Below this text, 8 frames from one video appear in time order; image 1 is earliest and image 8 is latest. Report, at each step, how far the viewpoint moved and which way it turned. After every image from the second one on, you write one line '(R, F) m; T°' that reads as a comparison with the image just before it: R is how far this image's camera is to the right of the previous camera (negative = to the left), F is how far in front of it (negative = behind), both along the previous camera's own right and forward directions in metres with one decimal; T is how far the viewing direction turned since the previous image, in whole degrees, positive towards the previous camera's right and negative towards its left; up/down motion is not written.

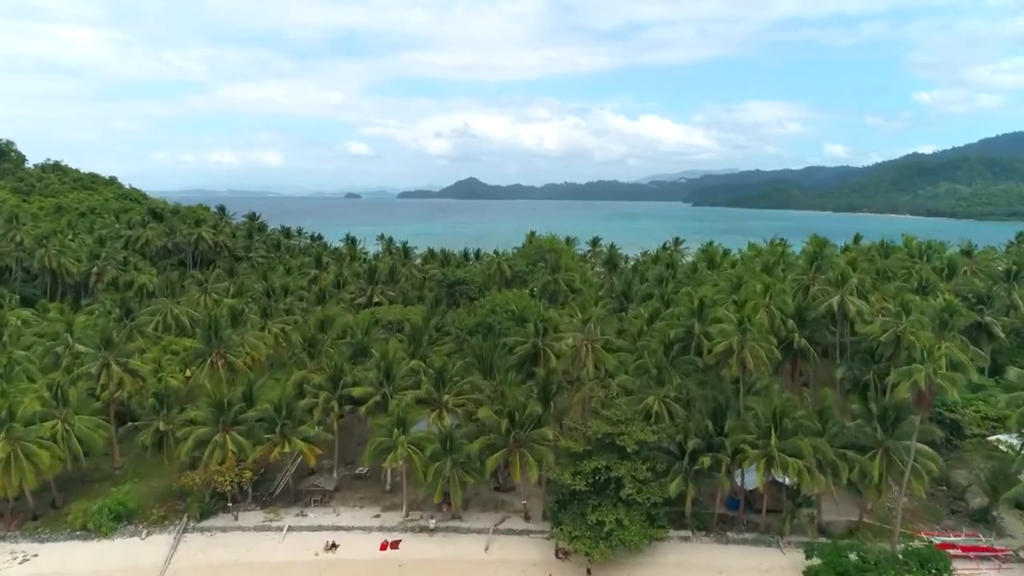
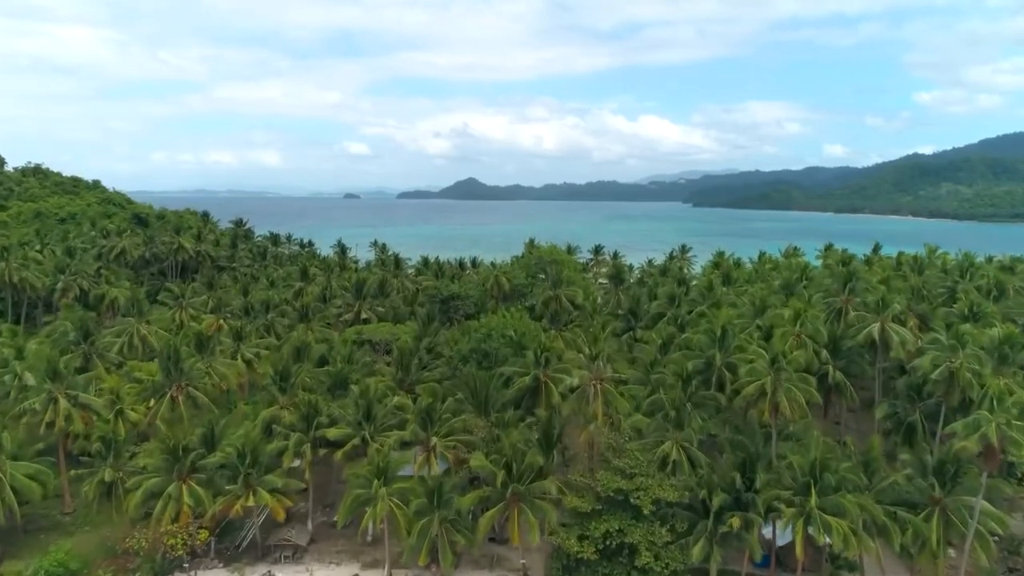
(+0.1, +4.3) m; 0°
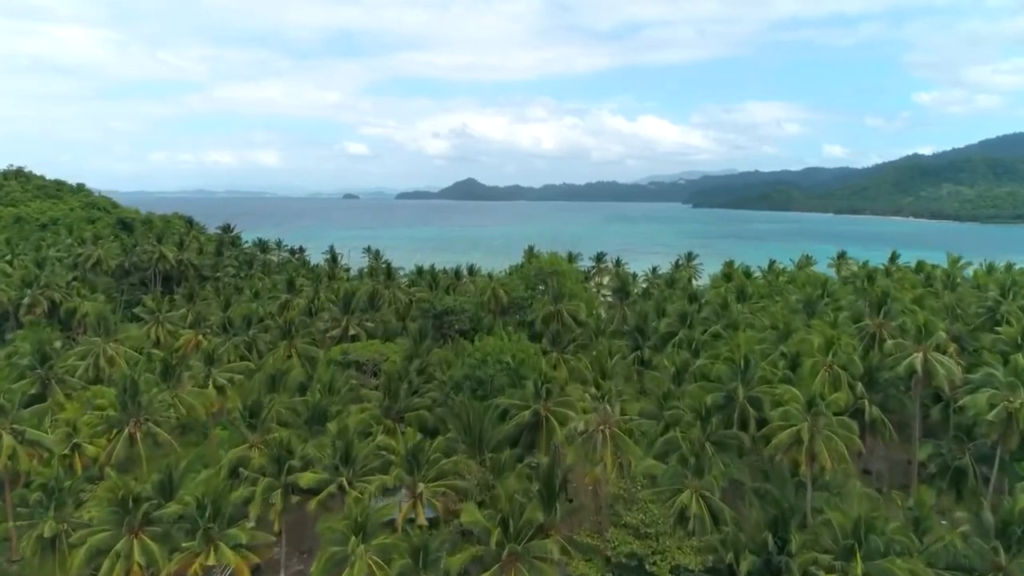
(+0.1, +3.6) m; 0°
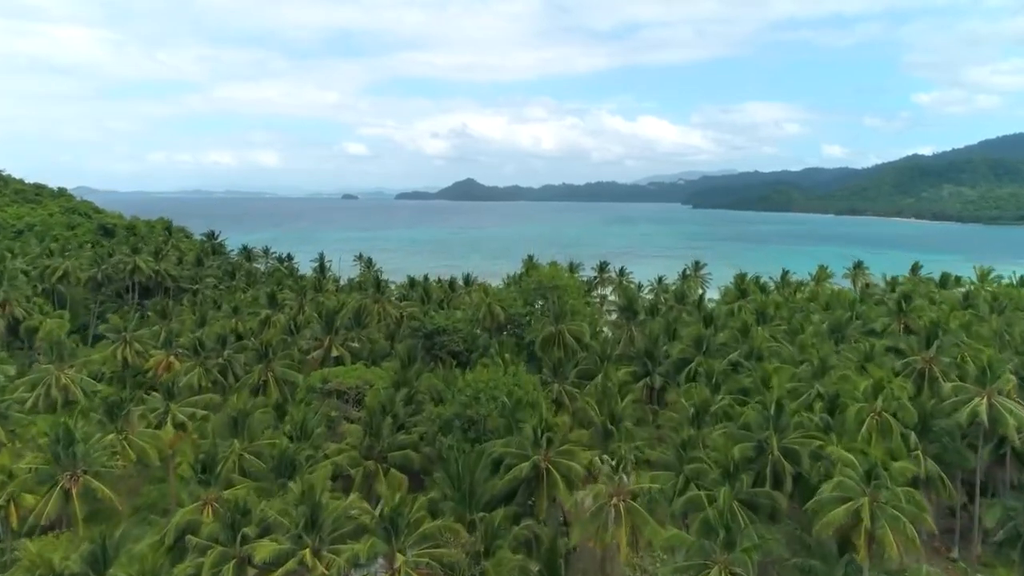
(+0.1, +4.2) m; 0°
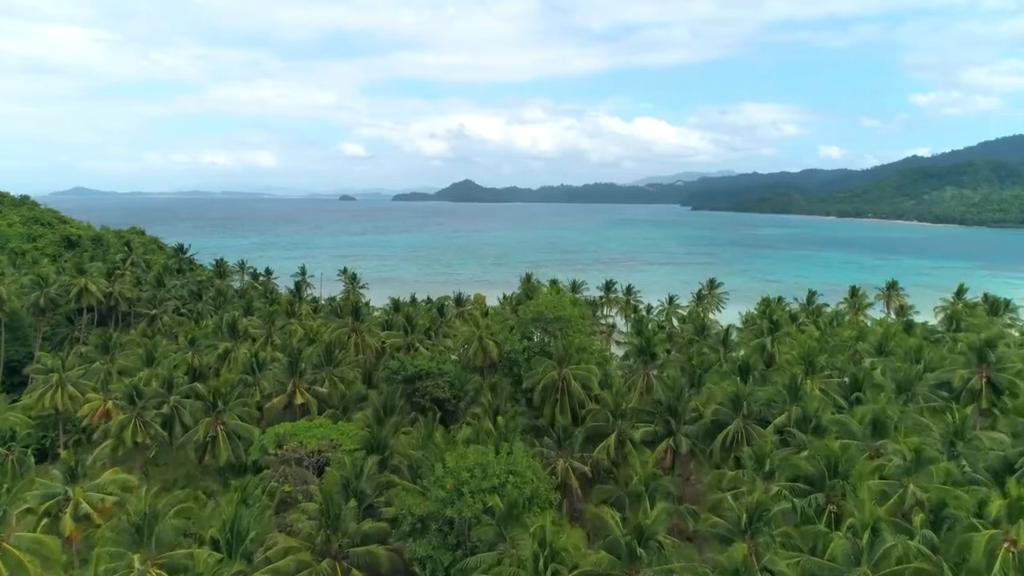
(+0.1, +7.2) m; 0°
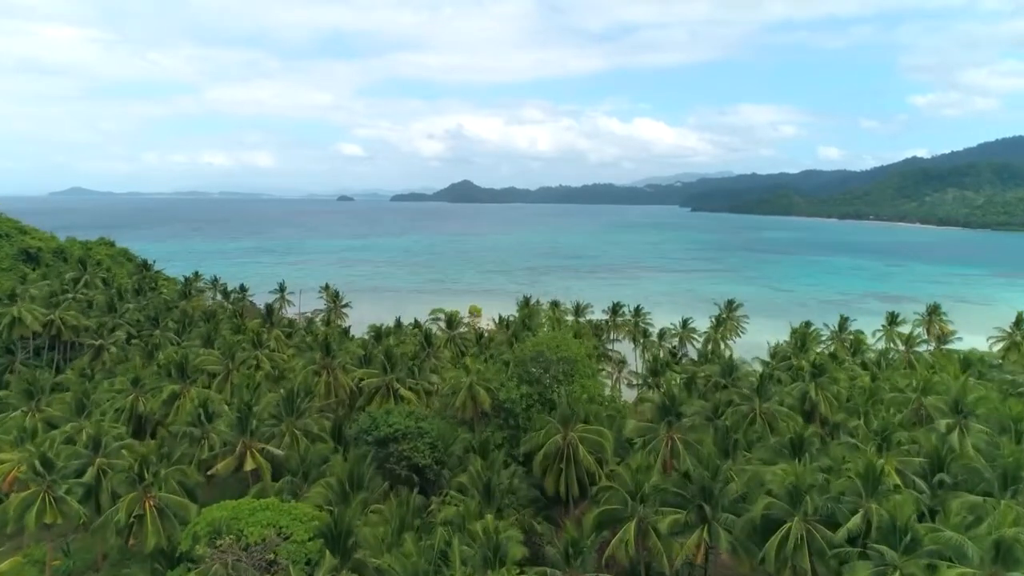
(+0.2, +7.1) m; 0°
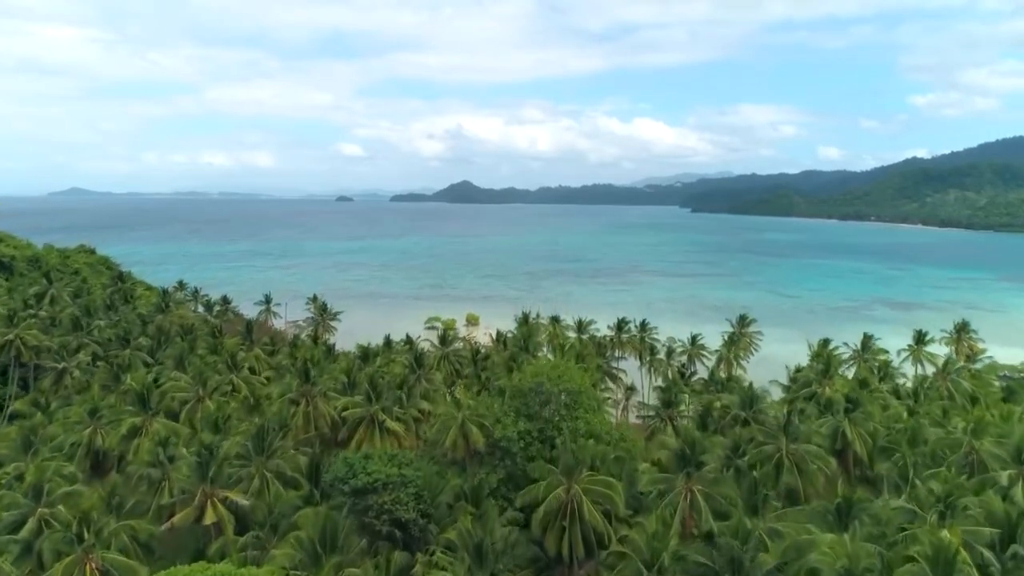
(+0.1, +4.1) m; 0°
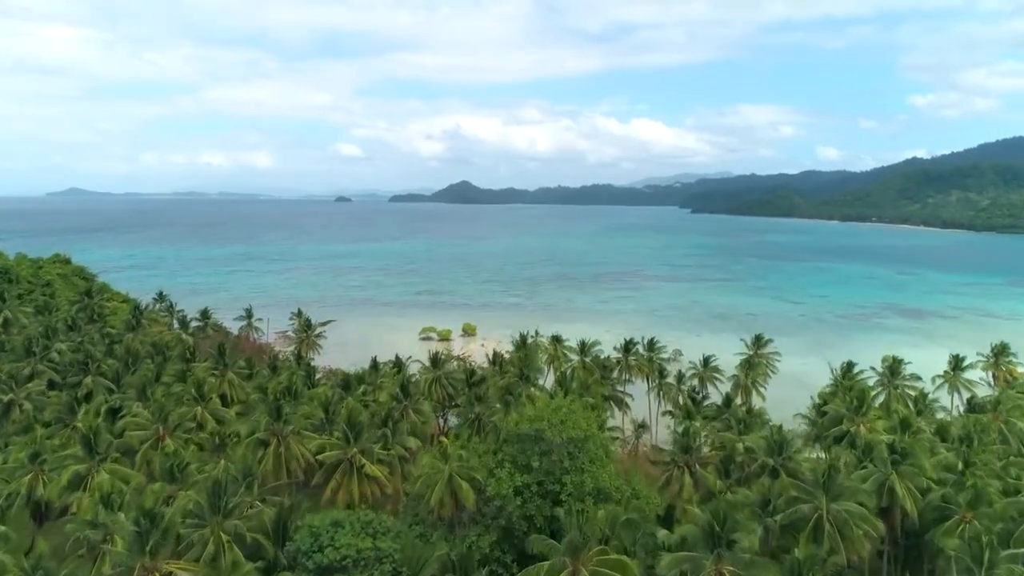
(+0.2, +4.6) m; 0°
